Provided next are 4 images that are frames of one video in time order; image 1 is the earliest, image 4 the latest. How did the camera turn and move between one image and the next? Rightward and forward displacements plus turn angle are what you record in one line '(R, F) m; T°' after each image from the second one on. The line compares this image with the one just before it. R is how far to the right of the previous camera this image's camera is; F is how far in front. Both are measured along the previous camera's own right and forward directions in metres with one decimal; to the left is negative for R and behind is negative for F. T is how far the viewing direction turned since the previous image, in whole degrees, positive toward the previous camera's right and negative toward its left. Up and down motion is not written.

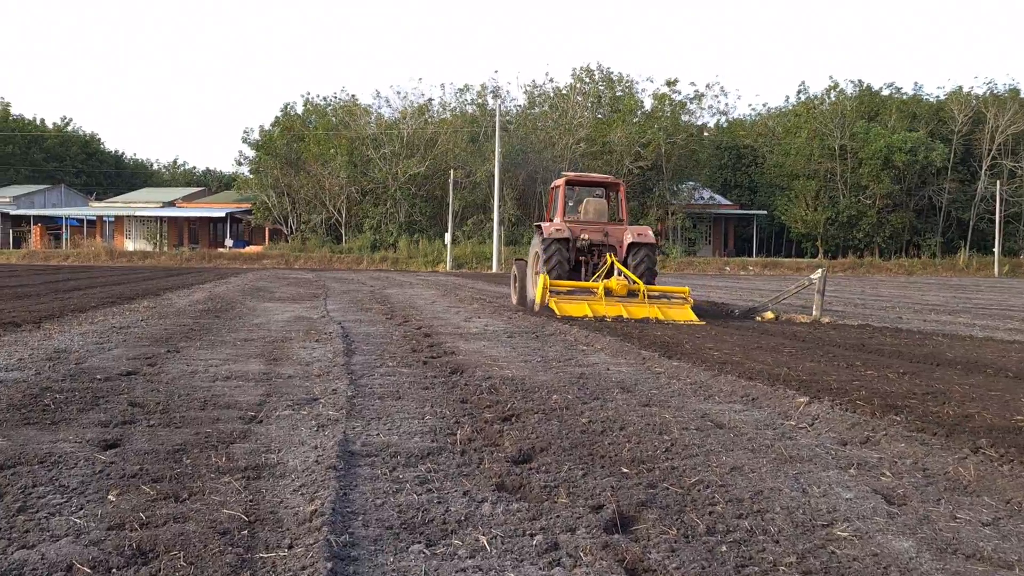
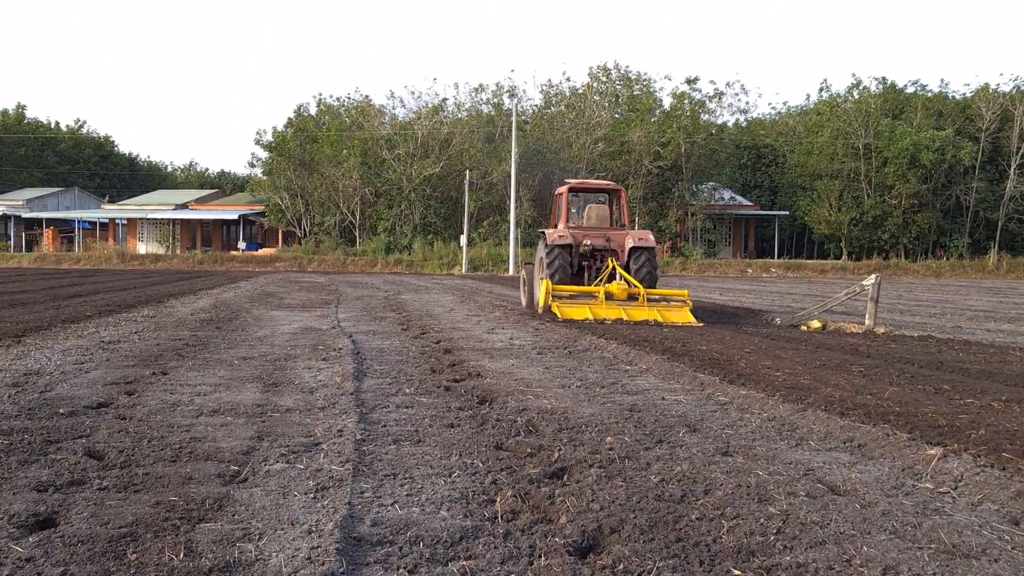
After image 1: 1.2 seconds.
(-0.1, +0.9) m; -1°
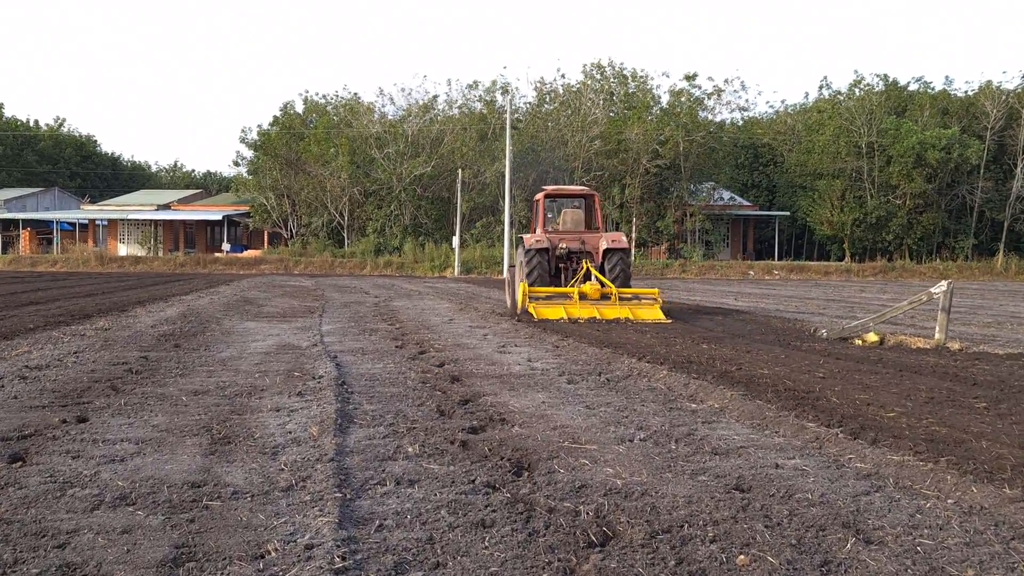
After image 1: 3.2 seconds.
(-0.2, +1.6) m; +1°
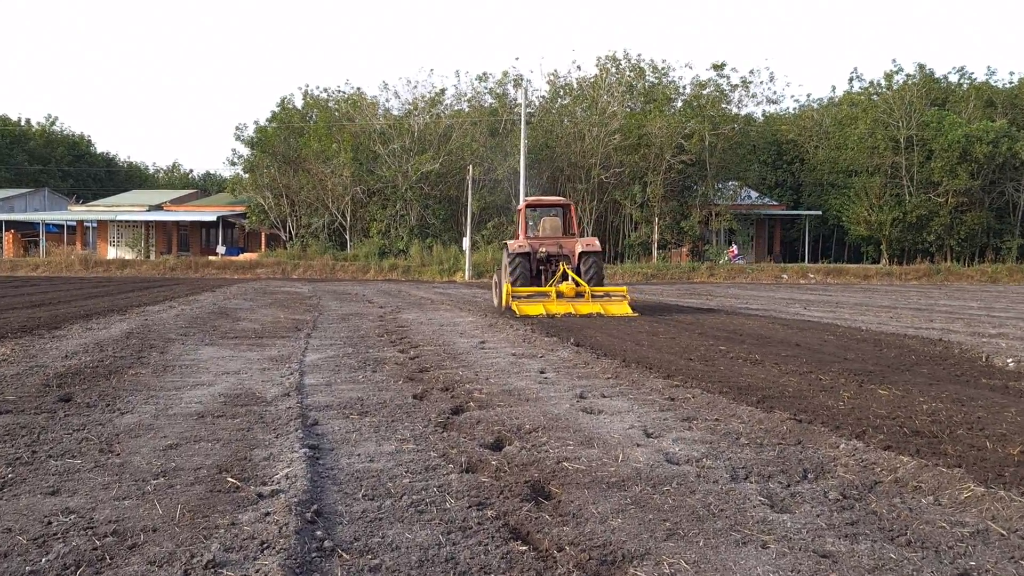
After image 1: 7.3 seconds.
(-0.5, +3.2) m; 0°
